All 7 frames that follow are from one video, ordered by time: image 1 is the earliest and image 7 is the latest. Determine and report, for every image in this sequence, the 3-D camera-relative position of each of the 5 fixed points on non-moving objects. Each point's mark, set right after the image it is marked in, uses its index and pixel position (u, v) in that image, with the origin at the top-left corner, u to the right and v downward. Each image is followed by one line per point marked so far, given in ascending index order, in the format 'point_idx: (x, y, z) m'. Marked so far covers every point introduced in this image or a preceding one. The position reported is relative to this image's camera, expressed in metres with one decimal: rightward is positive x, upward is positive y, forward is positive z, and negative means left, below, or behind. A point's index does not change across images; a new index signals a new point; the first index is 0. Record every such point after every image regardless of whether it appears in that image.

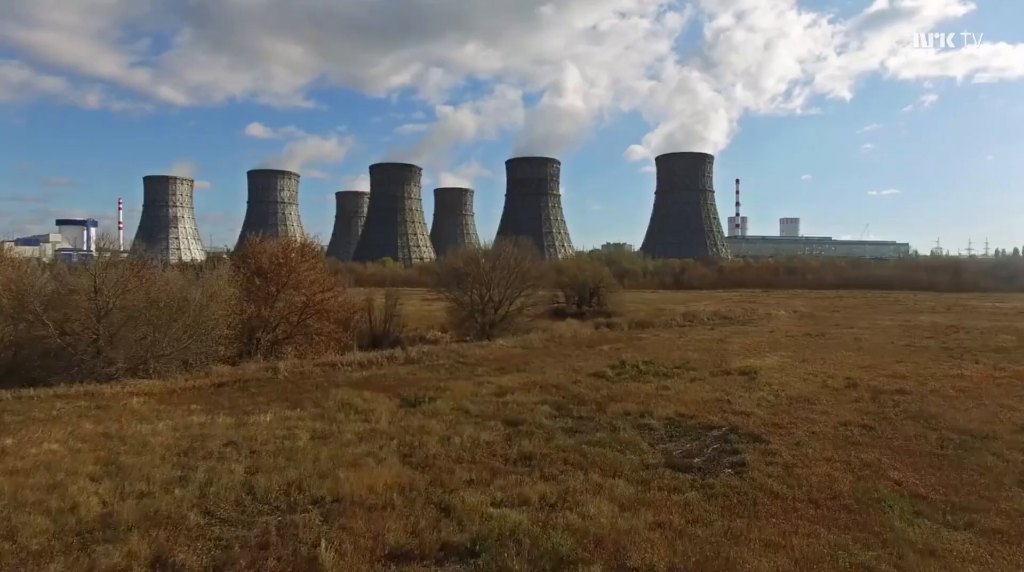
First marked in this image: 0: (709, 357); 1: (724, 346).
0: (+2.3, -0.9, +8.8) m
1: (+2.9, -0.8, +10.2) m
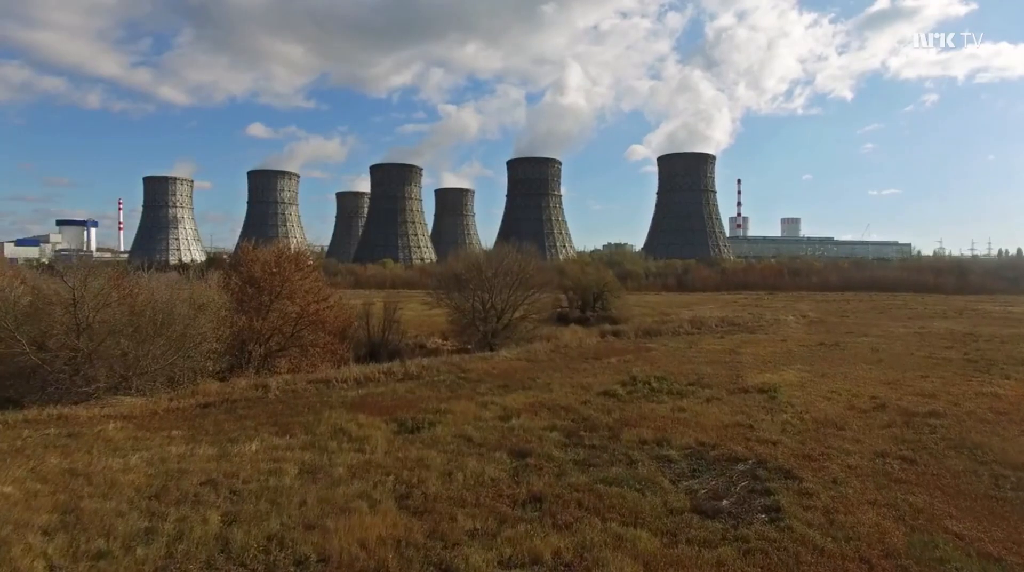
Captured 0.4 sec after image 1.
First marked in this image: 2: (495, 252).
0: (+2.4, -1.0, +8.4) m
1: (+3.0, -1.0, +9.8) m
2: (-0.3, +0.6, +13.0) m
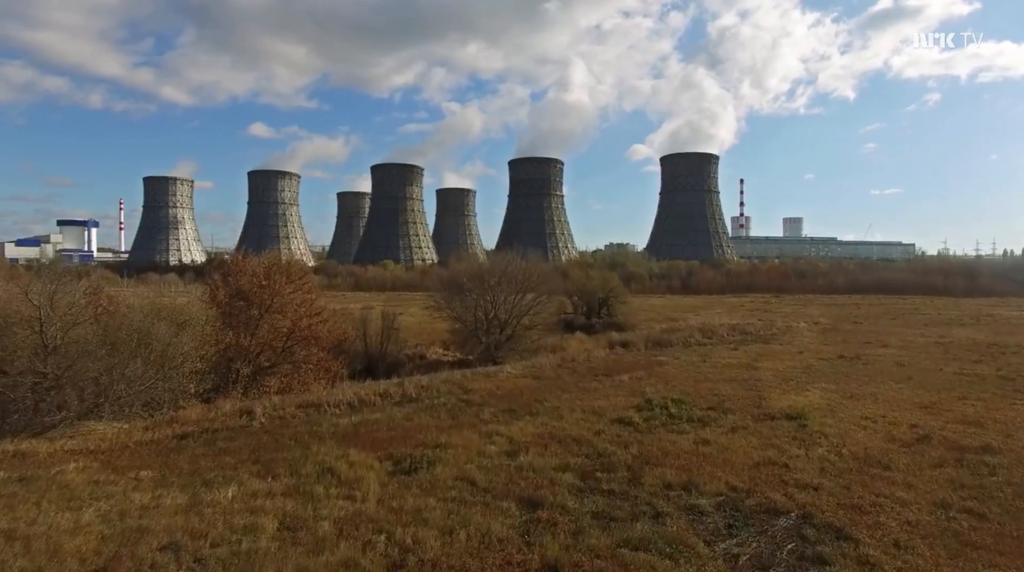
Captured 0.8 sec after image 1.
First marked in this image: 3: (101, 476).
0: (+2.5, -1.1, +7.8) m
1: (+3.1, -1.1, +9.3) m
2: (-0.2, +0.4, +12.5) m
3: (-2.5, -1.2, +4.5) m
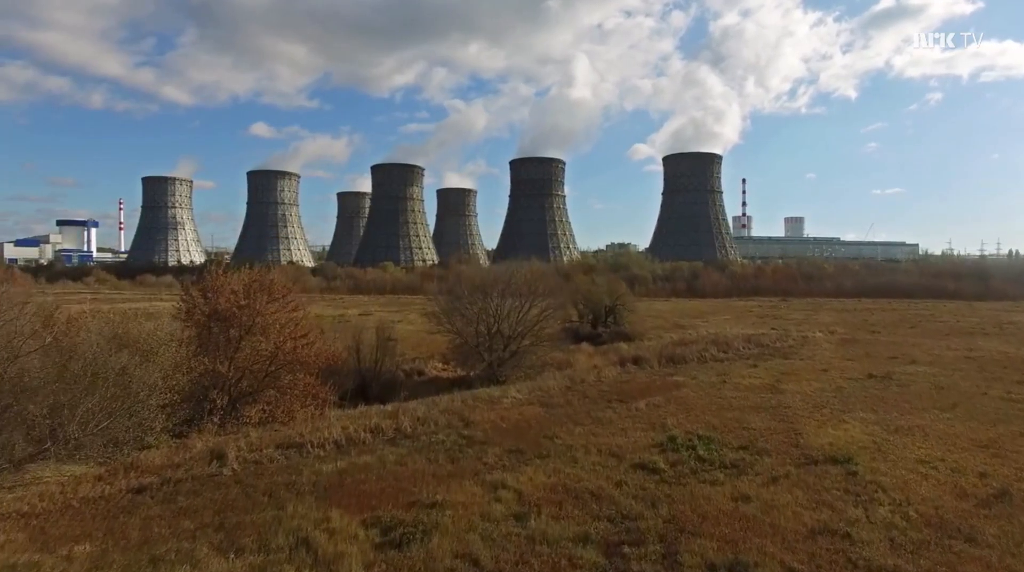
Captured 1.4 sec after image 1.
0: (+2.5, -1.3, +7.1) m
1: (+3.1, -1.3, +8.5) m
2: (-0.2, +0.2, +11.7) m
3: (-2.4, -1.4, +3.7) m
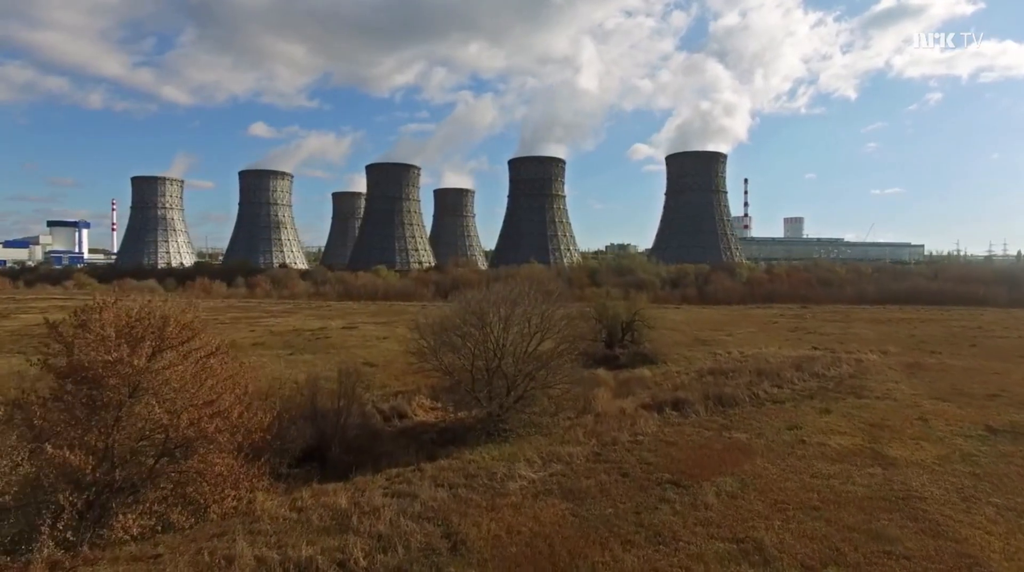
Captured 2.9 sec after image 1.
0: (+2.6, -1.6, +4.5) m
1: (+3.2, -1.6, +5.9) m
2: (-0.1, 0.0, +9.2) m
3: (-2.4, -1.6, +1.2) m
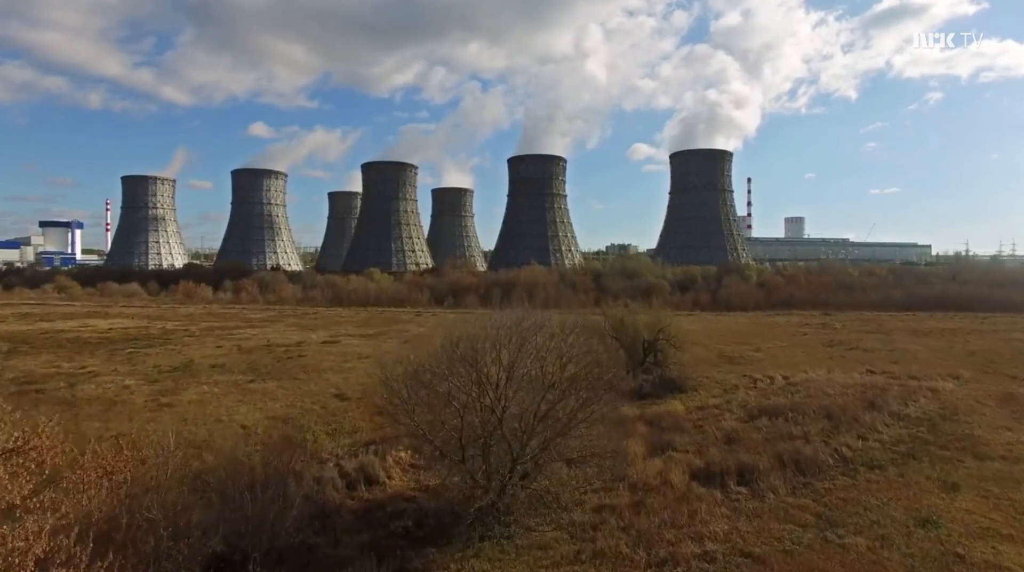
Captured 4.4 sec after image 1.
0: (+2.6, -1.8, +2.0) m
1: (+3.2, -1.8, +3.4) m
2: (0.0, -0.3, +6.6) m
3: (-2.3, -1.9, -1.4) m
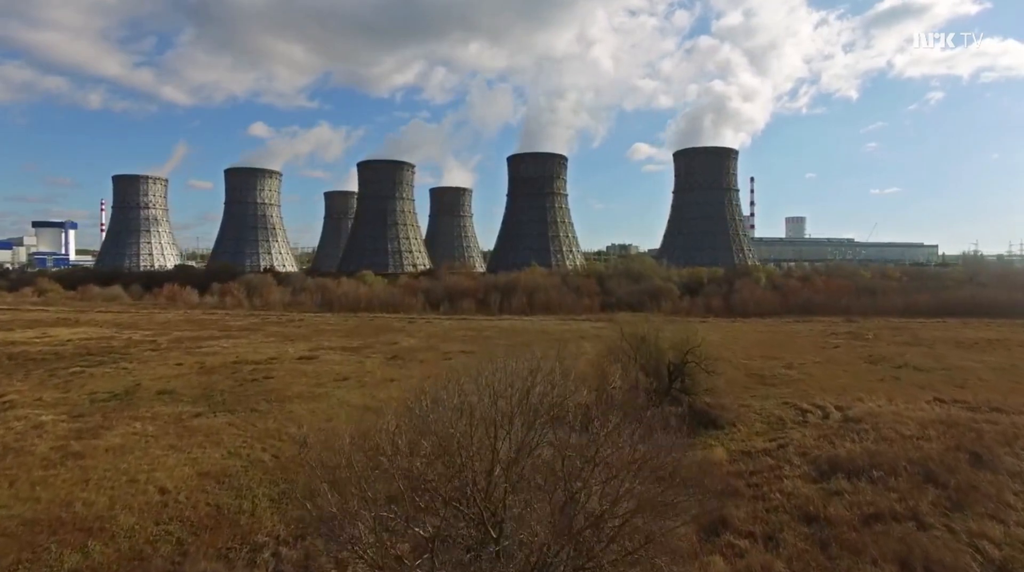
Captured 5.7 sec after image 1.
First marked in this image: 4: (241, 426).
0: (+2.6, -2.0, -0.3) m
1: (+3.2, -2.0, +1.1) m
2: (0.0, -0.5, +4.4) m
3: (-2.3, -2.1, -3.6) m
4: (-3.8, -1.9, +10.5) m
